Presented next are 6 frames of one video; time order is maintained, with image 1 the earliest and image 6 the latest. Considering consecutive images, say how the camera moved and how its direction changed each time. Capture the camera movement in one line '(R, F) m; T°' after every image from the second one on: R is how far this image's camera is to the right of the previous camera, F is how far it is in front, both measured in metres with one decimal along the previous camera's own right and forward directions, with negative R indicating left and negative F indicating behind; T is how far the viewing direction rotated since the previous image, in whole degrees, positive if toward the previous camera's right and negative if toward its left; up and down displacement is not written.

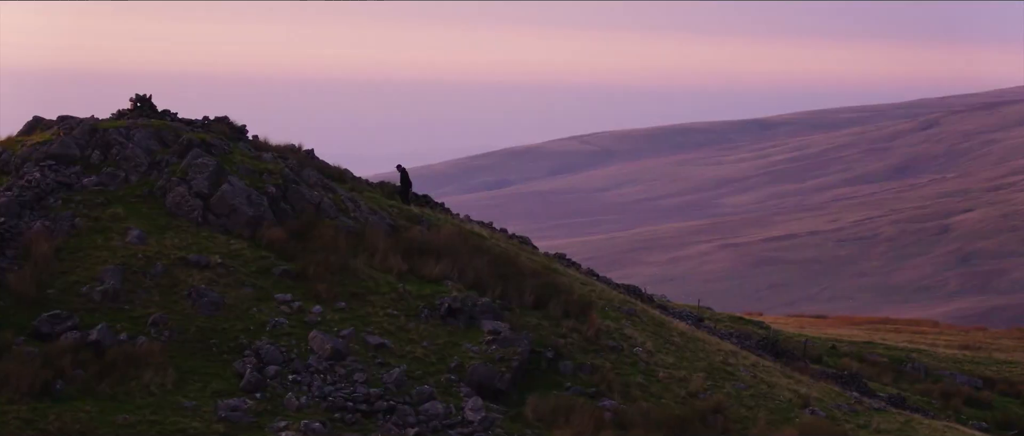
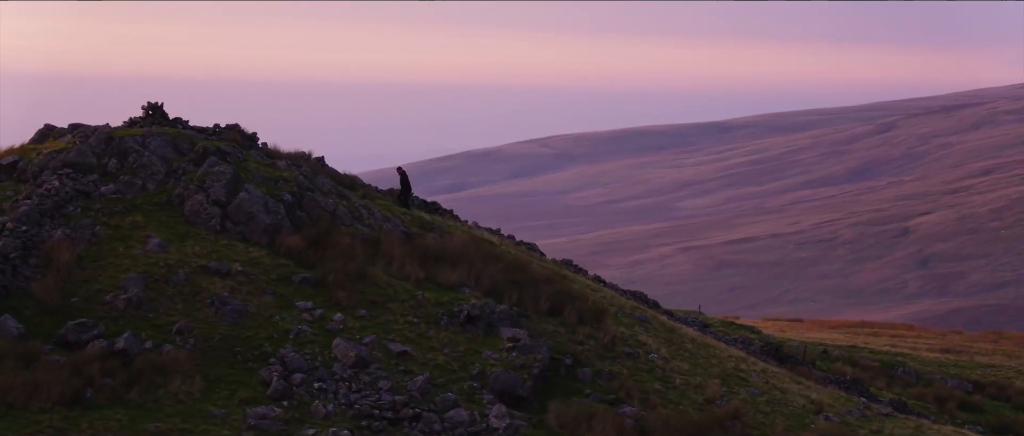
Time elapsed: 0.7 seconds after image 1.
(-0.4, -0.1) m; 0°
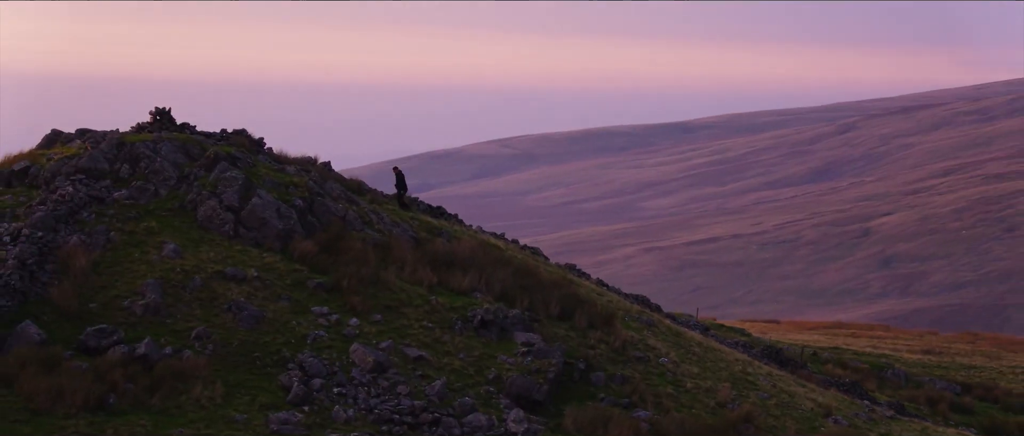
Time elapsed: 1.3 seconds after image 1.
(-0.4, -0.1) m; 0°
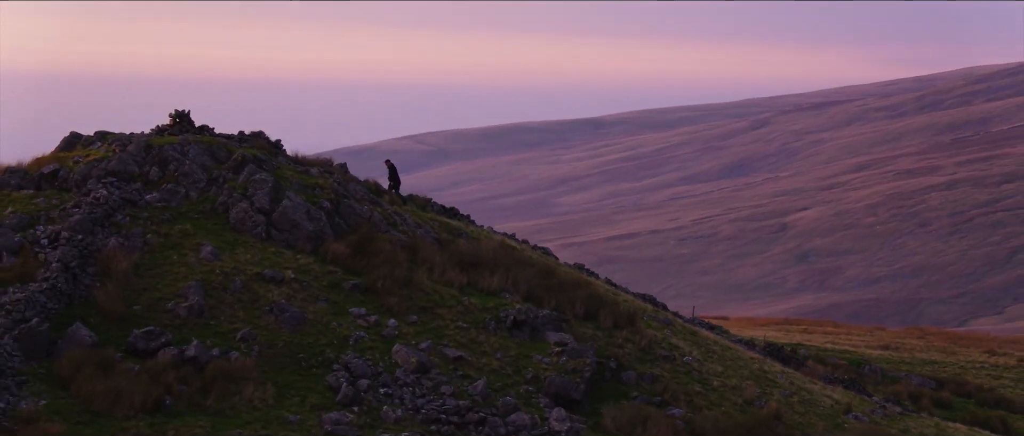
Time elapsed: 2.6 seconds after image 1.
(-0.8, -0.2) m; +1°
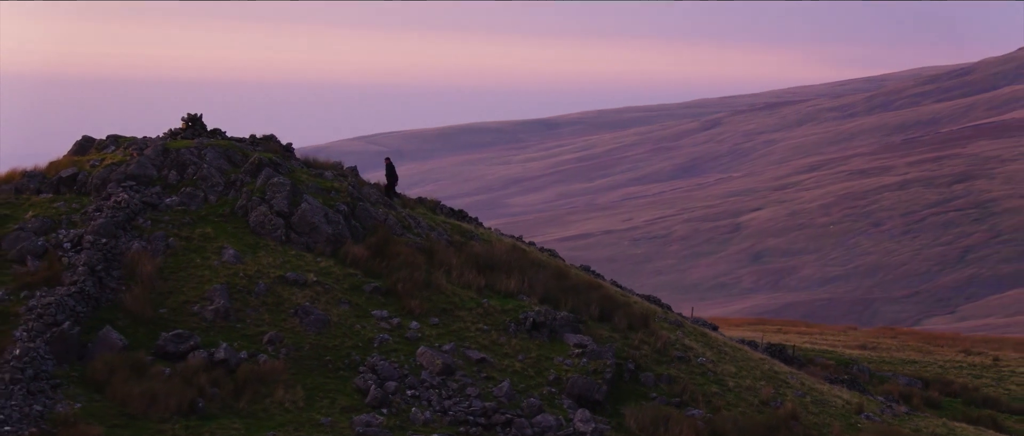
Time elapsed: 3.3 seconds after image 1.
(-0.5, -0.1) m; 0°
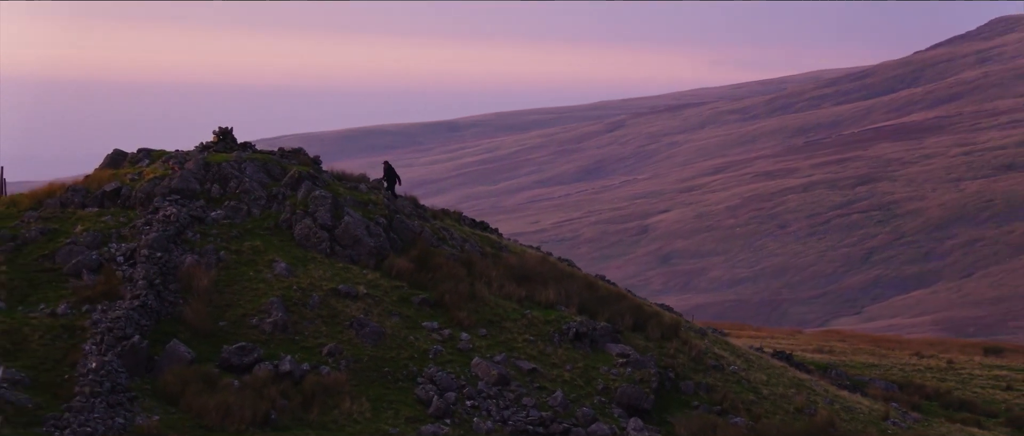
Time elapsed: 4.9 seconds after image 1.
(-1.0, -0.3) m; +1°
